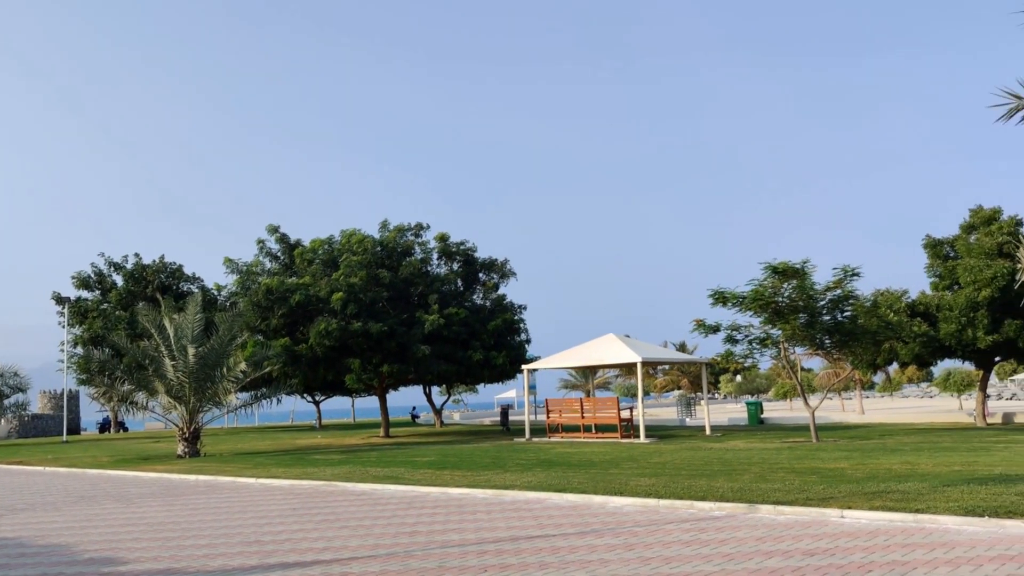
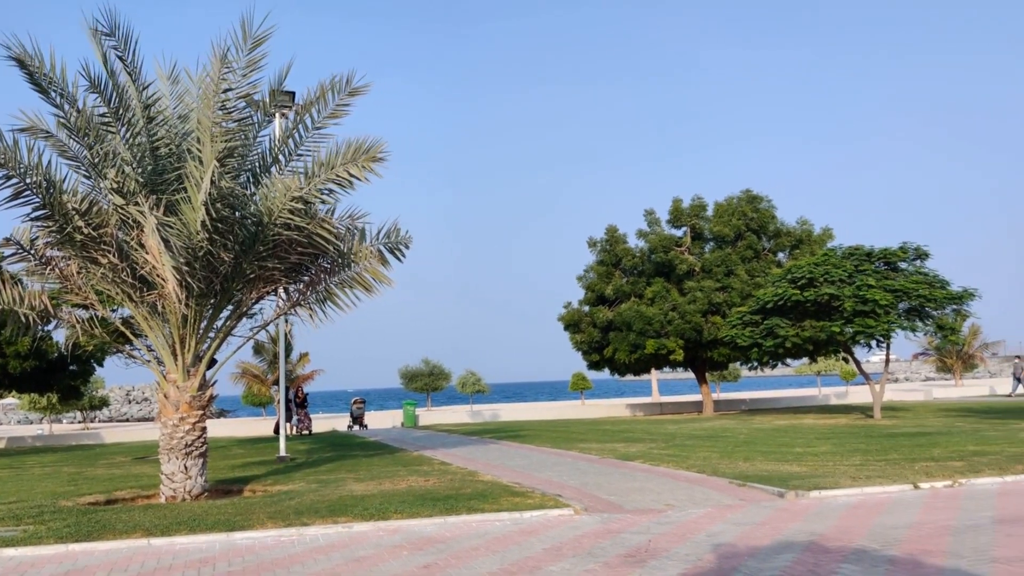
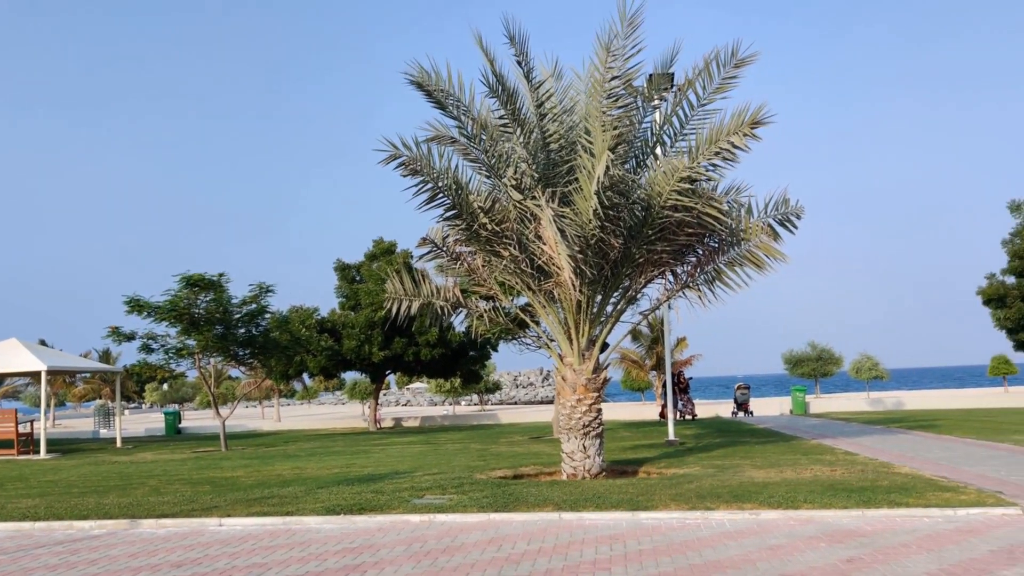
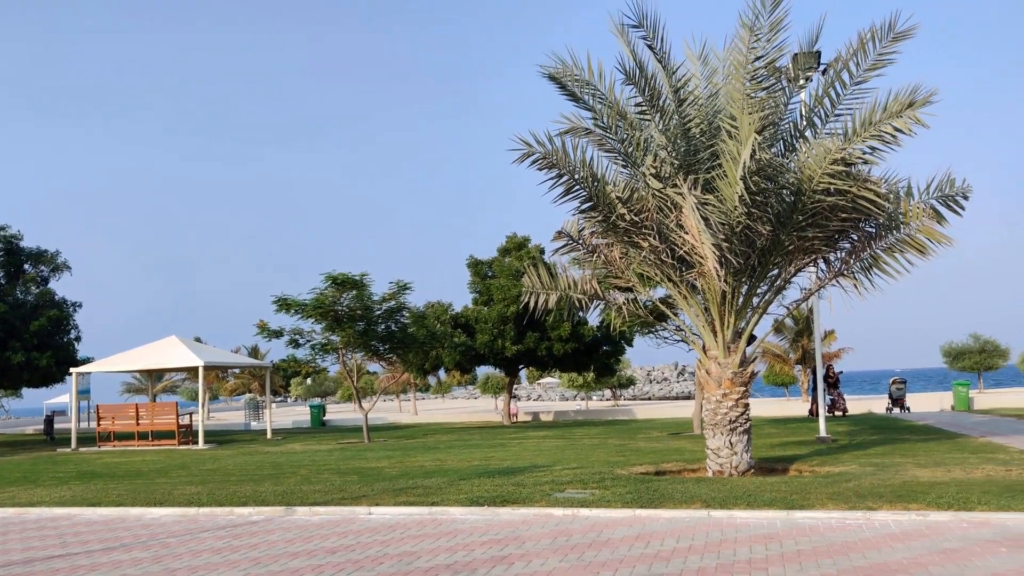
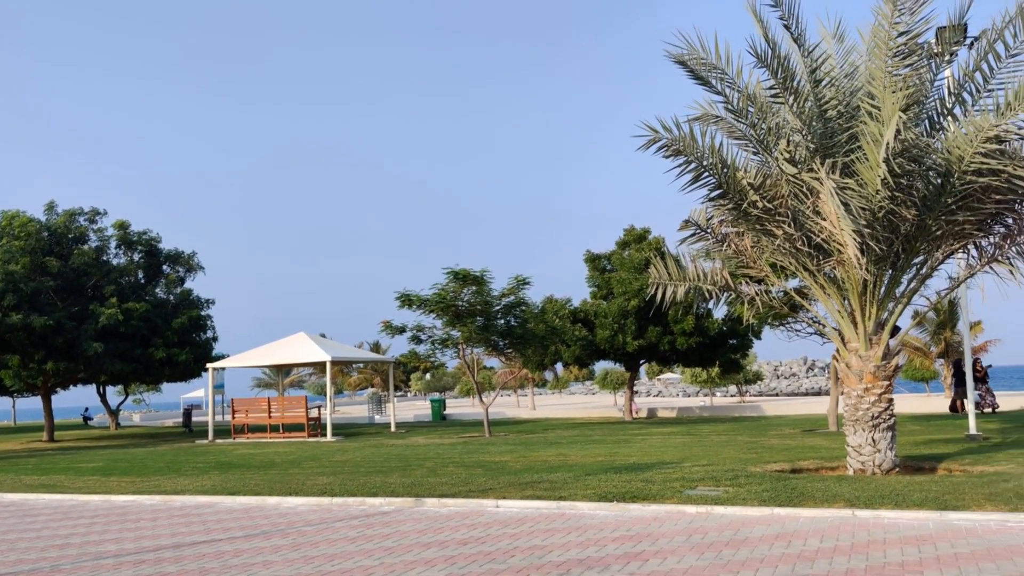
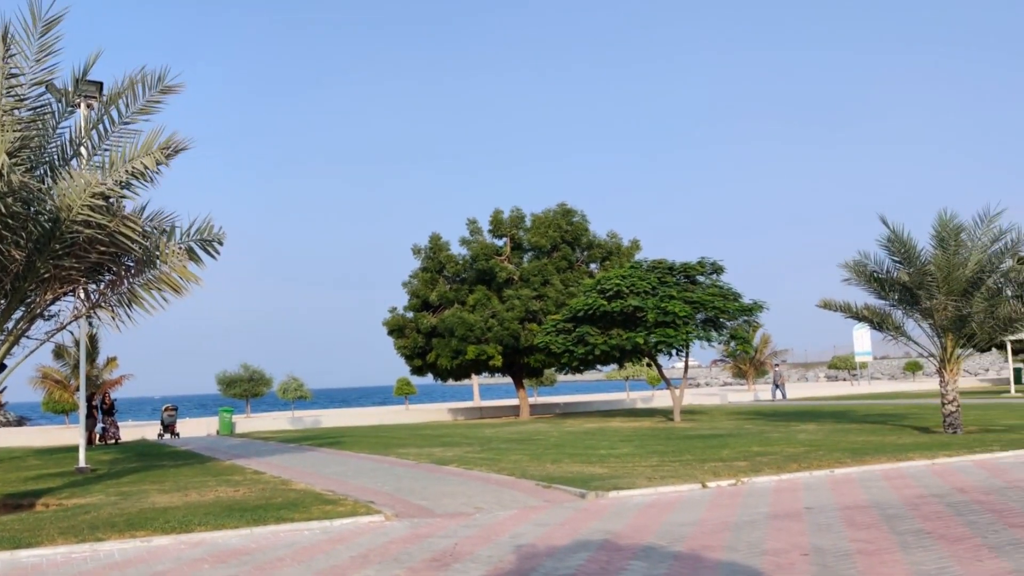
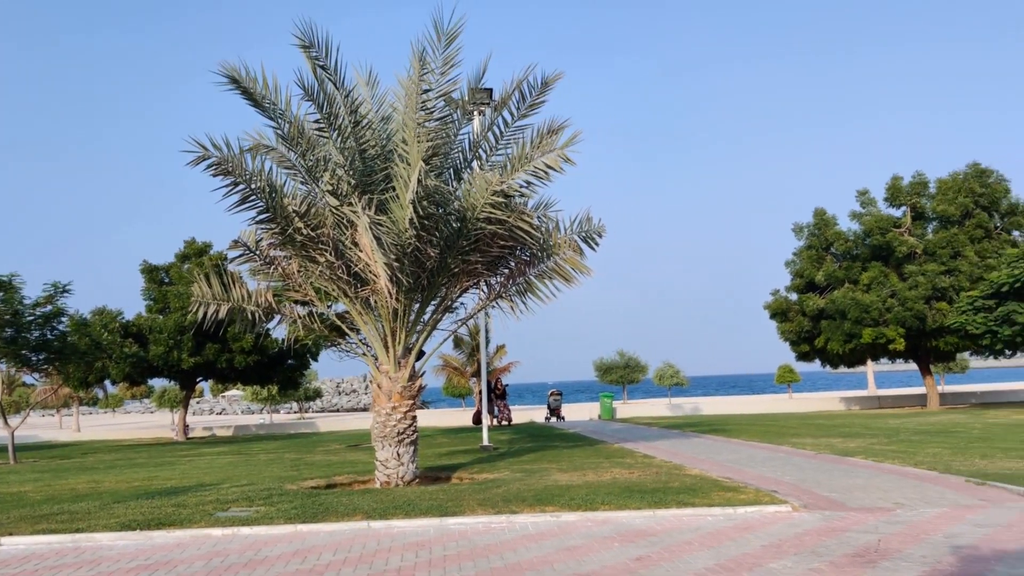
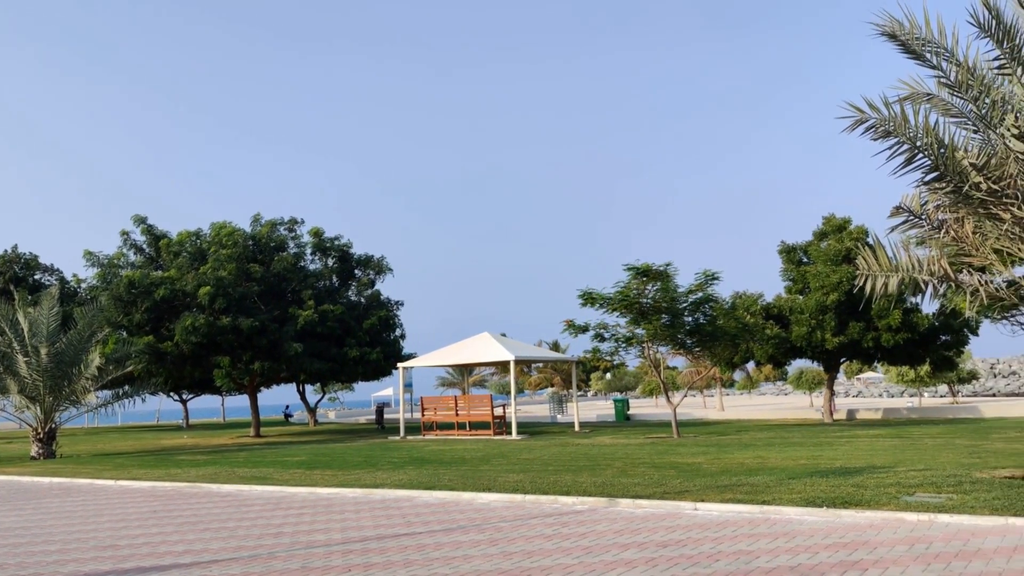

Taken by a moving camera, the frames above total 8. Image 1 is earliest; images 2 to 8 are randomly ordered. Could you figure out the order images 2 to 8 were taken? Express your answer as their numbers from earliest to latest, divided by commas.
8, 5, 4, 3, 7, 2, 6
